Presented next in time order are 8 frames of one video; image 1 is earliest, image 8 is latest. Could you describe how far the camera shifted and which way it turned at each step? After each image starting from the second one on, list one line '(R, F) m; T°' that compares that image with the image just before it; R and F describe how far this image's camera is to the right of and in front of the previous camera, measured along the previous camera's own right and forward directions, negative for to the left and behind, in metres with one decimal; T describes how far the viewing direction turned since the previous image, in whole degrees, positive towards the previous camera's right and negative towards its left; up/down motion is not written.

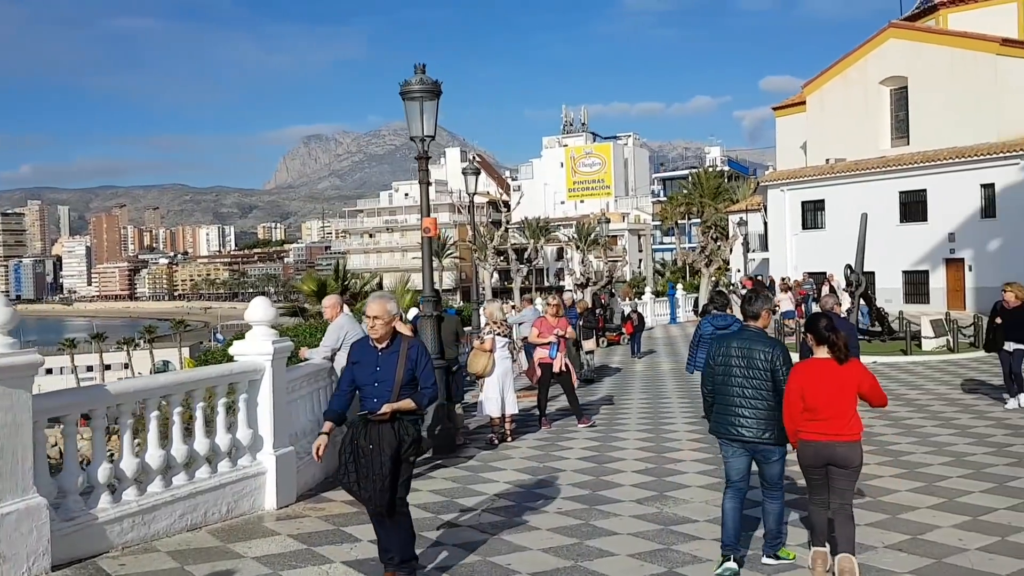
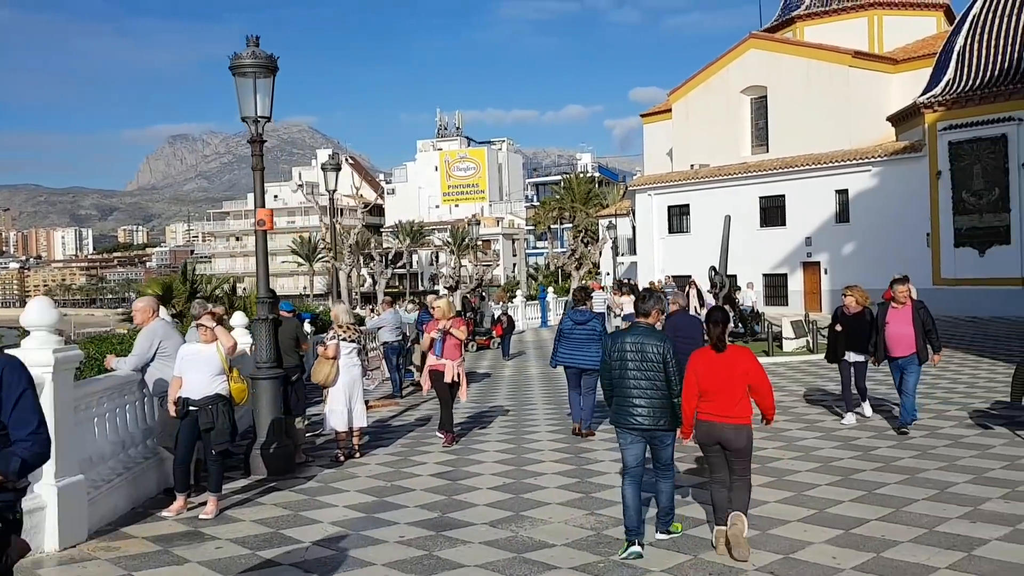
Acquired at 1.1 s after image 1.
(+0.3, +0.8) m; +8°
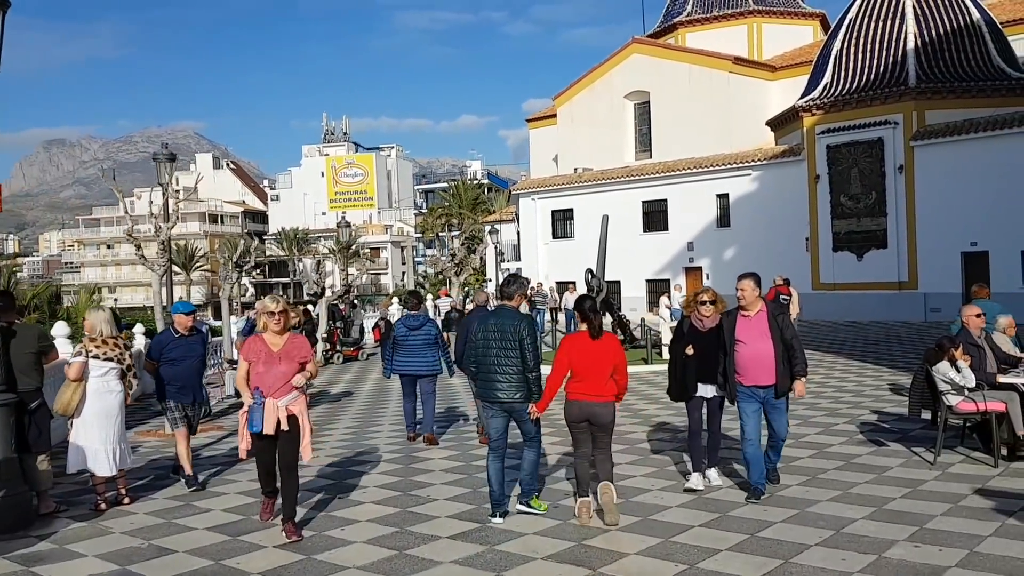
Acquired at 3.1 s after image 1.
(+0.7, +1.7) m; +7°
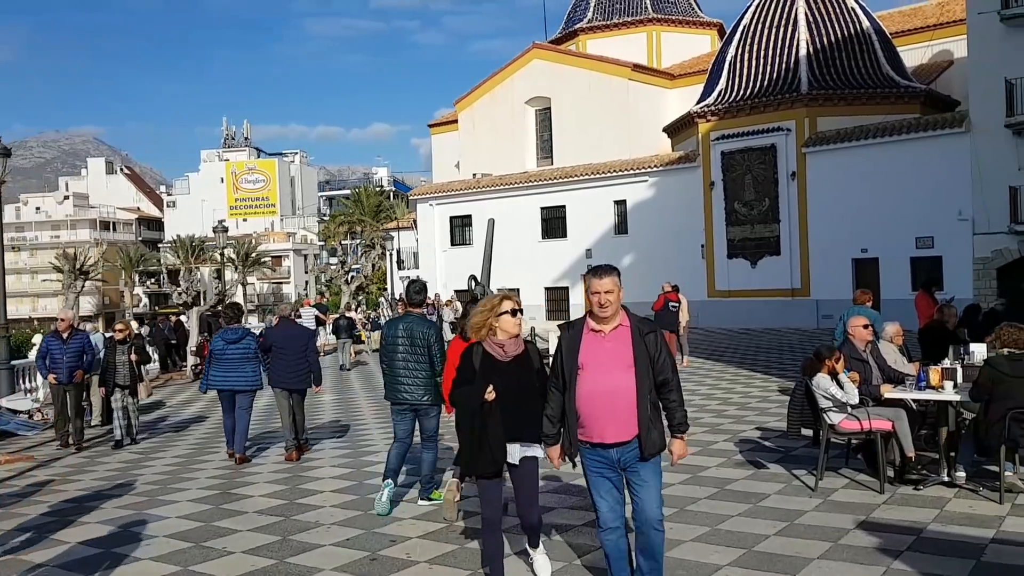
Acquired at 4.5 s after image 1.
(+0.7, +1.1) m; +6°
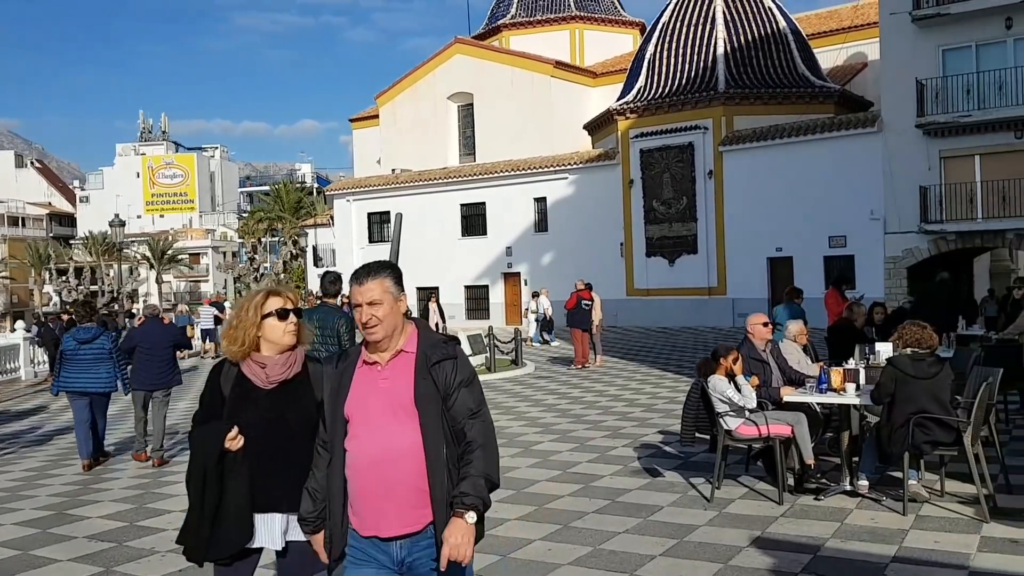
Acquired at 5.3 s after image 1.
(+0.4, +0.7) m; +4°
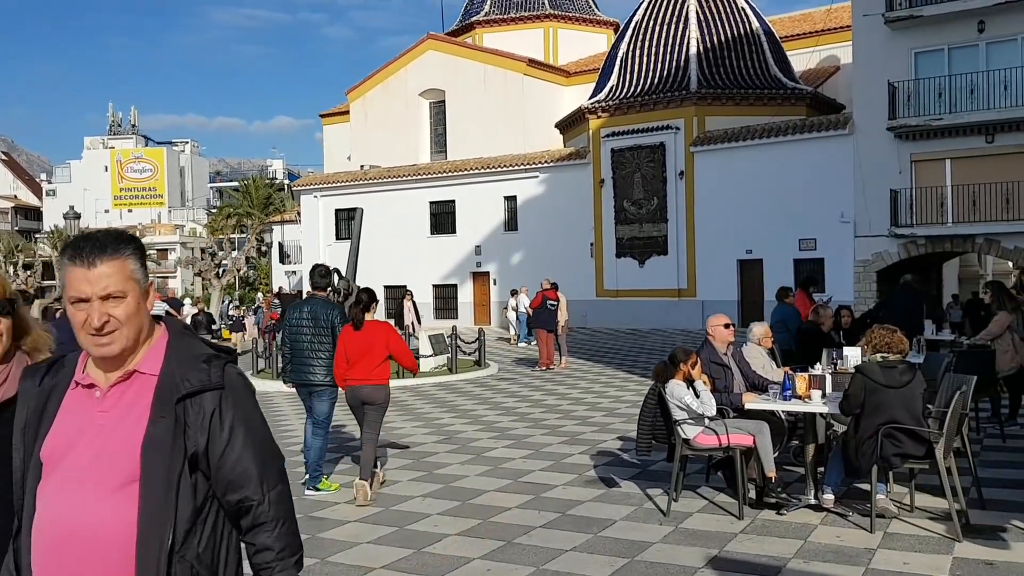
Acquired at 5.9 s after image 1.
(+0.2, +0.5) m; +2°
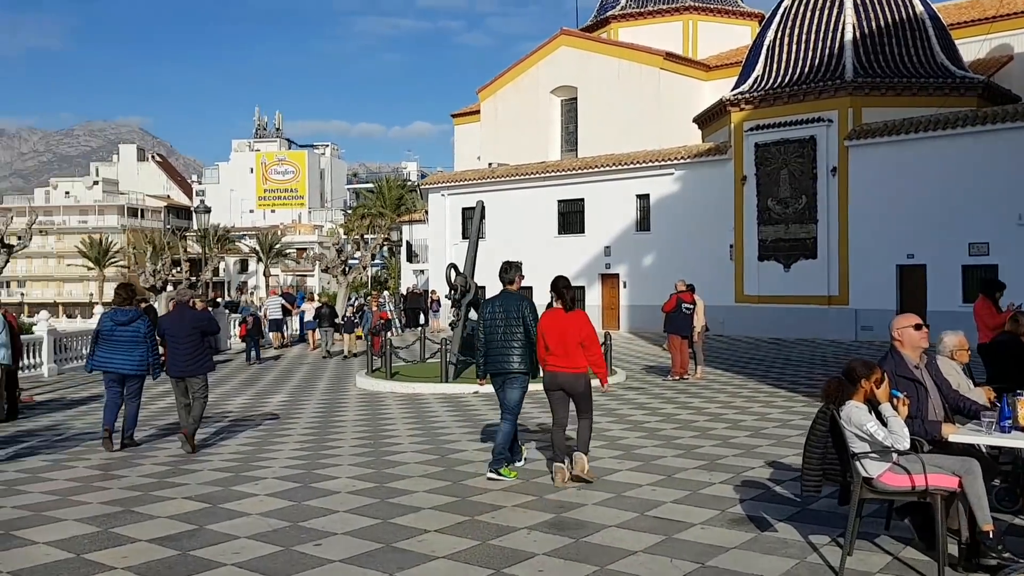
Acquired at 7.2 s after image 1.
(0.0, +1.3) m; -8°
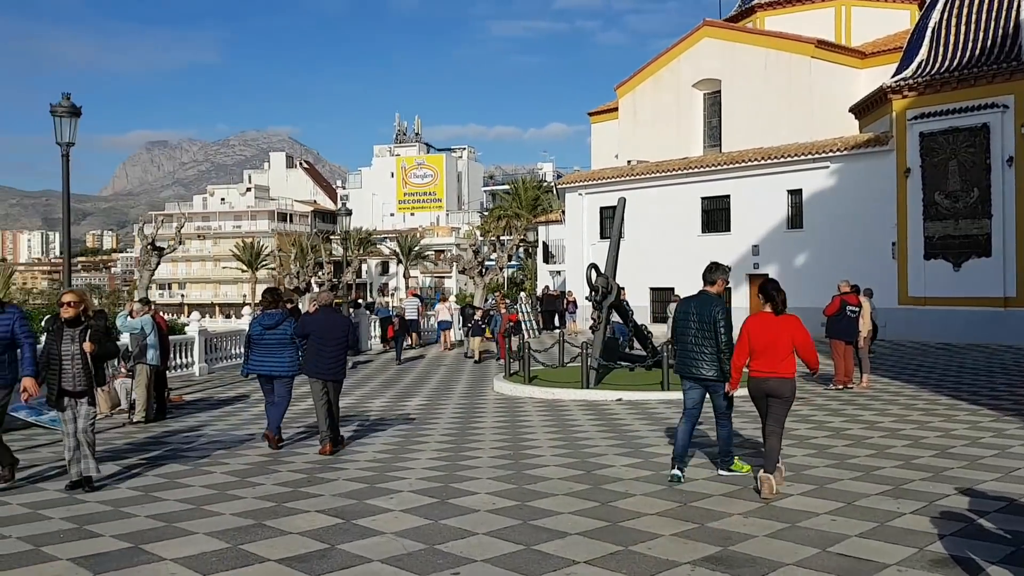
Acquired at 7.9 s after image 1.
(-0.1, +0.6) m; -8°
